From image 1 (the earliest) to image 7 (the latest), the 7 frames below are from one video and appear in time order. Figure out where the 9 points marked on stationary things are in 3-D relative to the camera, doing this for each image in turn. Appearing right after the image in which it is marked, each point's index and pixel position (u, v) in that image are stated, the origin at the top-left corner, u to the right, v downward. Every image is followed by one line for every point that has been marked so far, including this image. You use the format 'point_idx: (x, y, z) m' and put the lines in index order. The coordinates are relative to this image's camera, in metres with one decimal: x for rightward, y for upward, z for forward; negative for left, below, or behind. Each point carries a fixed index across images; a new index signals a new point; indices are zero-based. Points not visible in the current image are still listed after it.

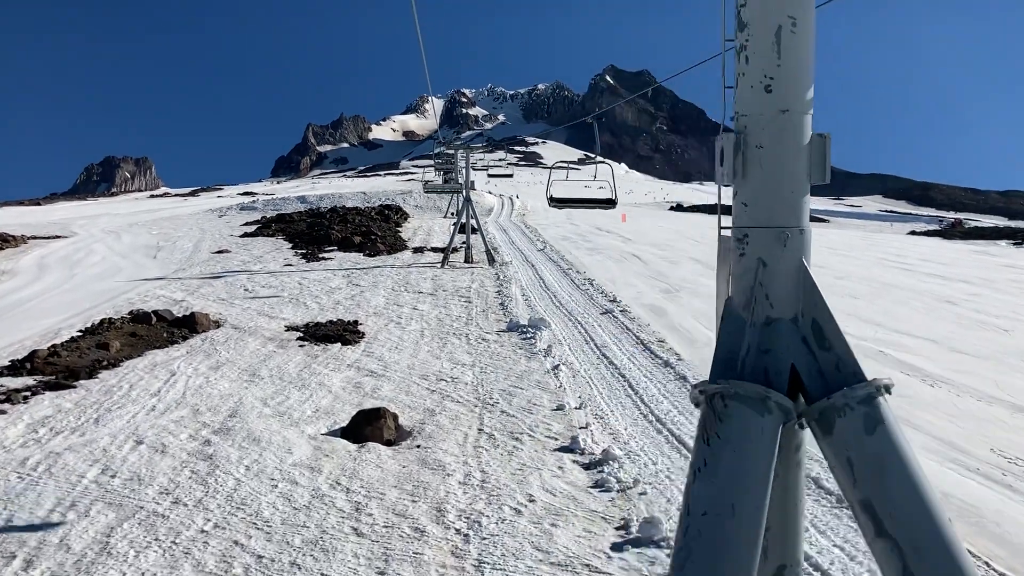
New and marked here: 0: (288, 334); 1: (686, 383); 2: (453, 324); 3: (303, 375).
0: (-3.4, -0.7, +11.9) m
1: (+2.0, -1.1, +9.2) m
2: (-1.0, -0.6, +12.7) m
3: (-2.5, -1.1, +9.4) m
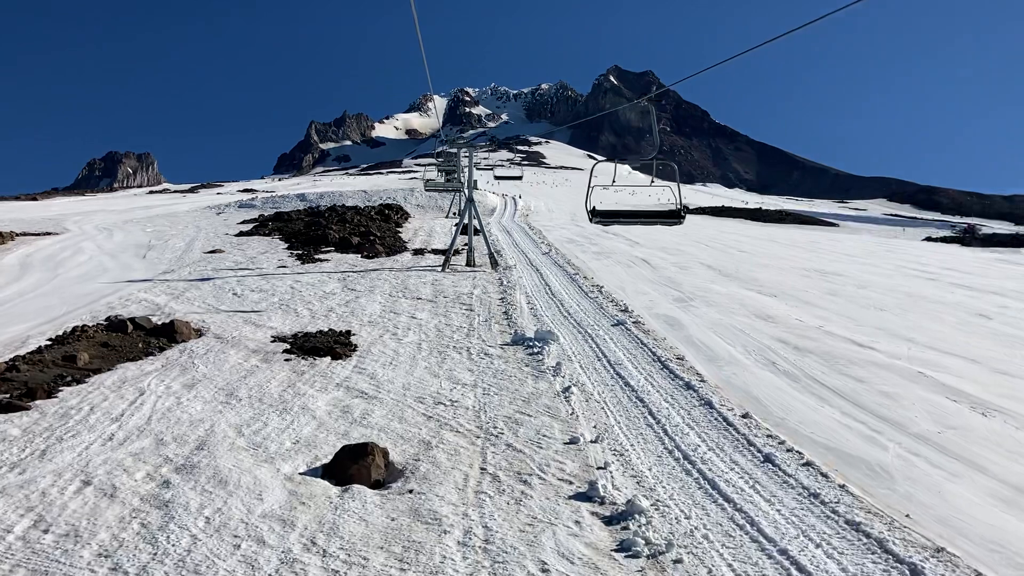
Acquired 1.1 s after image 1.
0: (-3.3, -0.8, +10.9) m
1: (+2.1, -1.3, +8.3) m
2: (-0.9, -0.7, +11.8) m
3: (-2.4, -1.2, +8.5) m
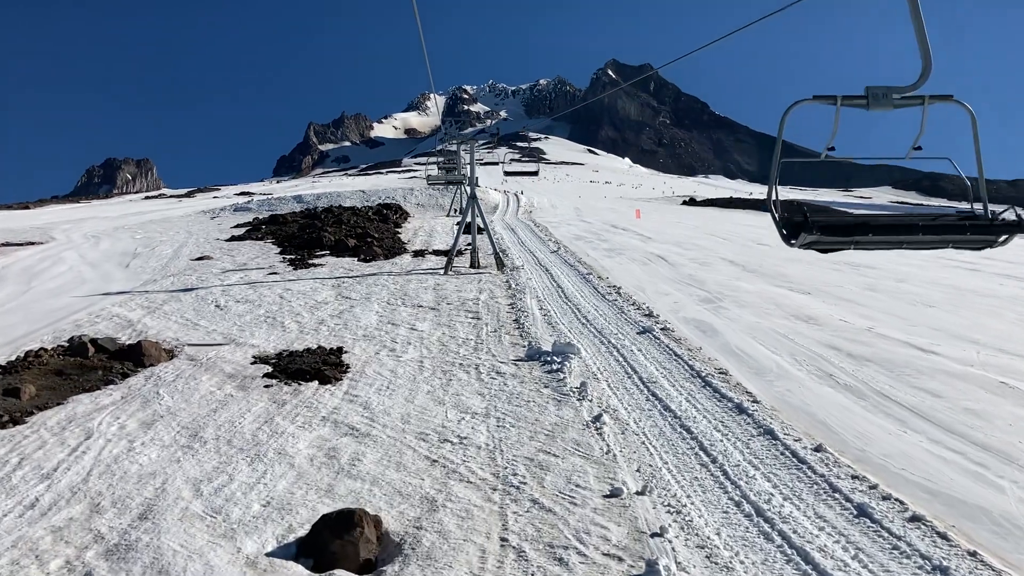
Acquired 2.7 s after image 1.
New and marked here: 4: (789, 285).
0: (-3.1, -1.0, +9.5) m
1: (+2.3, -1.3, +6.9) m
2: (-0.7, -0.8, +10.3) m
3: (-2.3, -1.3, +7.0) m
4: (+5.8, +0.1, +16.4) m
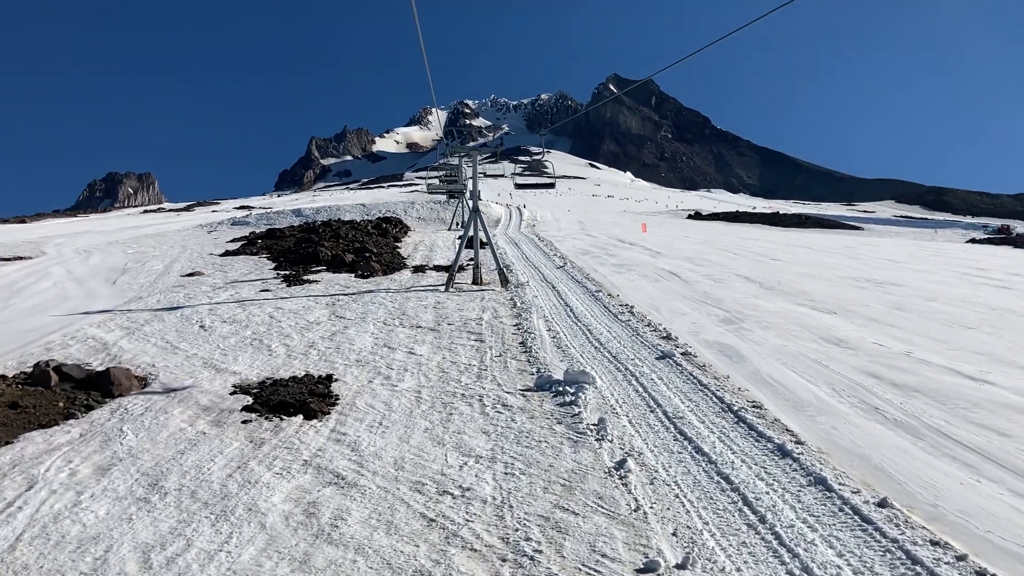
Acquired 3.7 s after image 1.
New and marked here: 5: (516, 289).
0: (-3.0, -1.2, +8.6) m
1: (+2.4, -1.5, +5.9) m
2: (-0.6, -1.1, +9.4) m
3: (-2.2, -1.5, +6.1) m
4: (+5.9, -0.3, +15.4) m
5: (+0.1, 0.0, +17.4) m
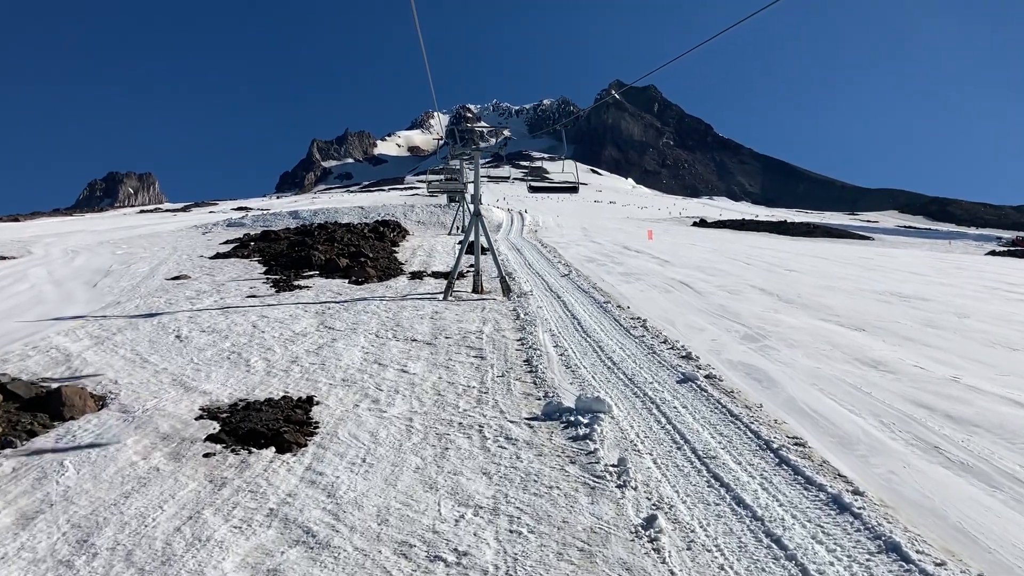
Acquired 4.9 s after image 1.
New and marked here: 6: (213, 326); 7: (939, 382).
0: (-3.0, -1.3, +7.5) m
1: (+2.4, -1.7, +4.8) m
2: (-0.6, -1.2, +8.3) m
3: (-2.1, -1.6, +5.0) m
4: (+5.9, -0.6, +14.4) m
5: (+0.1, -0.2, +16.3) m
6: (-5.0, -0.6, +13.2) m
7: (+5.3, -1.2, +9.6) m
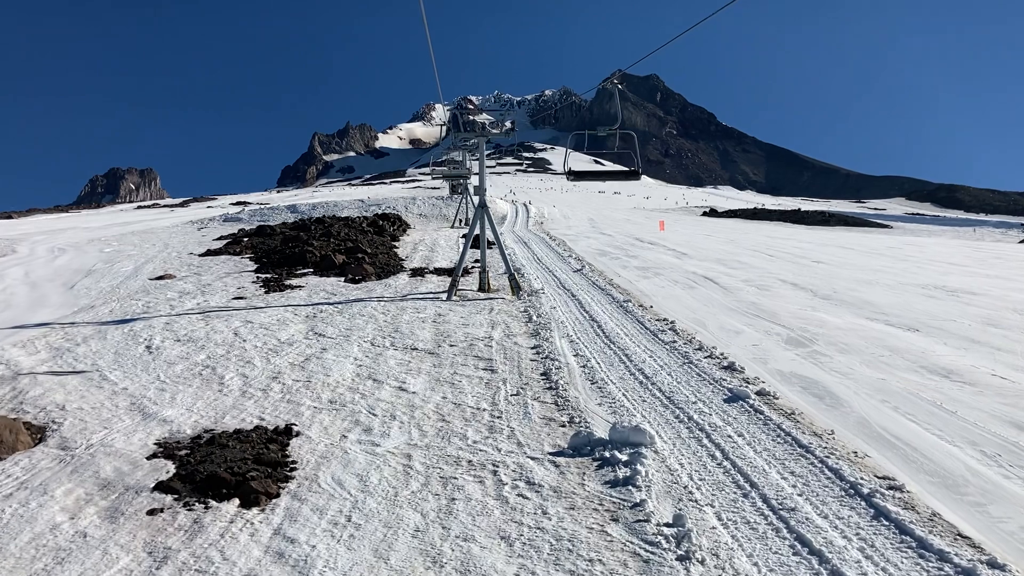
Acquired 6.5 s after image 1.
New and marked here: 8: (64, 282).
0: (-2.8, -1.4, +6.1) m
1: (+2.6, -1.8, +3.4) m
2: (-0.4, -1.3, +6.9) m
3: (-2.0, -1.7, +3.6) m
4: (+6.1, -0.5, +12.9) m
5: (+0.3, -0.2, +14.9) m
6: (-4.9, -0.7, +11.8) m
7: (+5.4, -1.1, +8.2) m
8: (-11.0, +0.1, +19.2) m
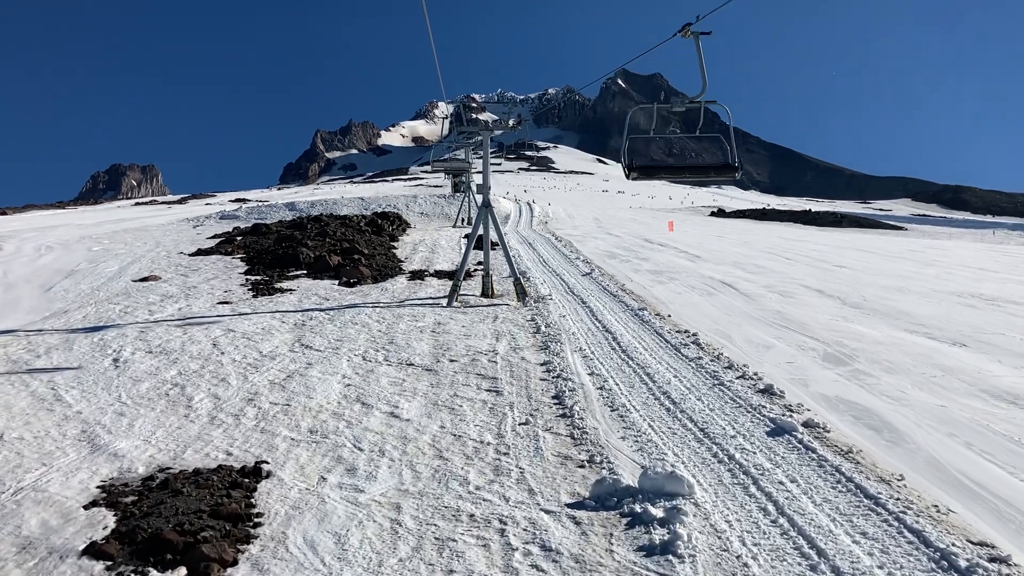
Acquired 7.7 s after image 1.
0: (-2.8, -1.5, +5.0) m
1: (+2.6, -1.9, +2.3) m
2: (-0.3, -1.4, +5.8) m
3: (-1.9, -1.8, +2.5) m
4: (+6.2, -0.6, +11.8) m
5: (+0.4, -0.3, +13.8) m
6: (-4.8, -0.8, +10.7) m
7: (+5.5, -1.3, +7.1) m
8: (-10.9, +0.1, +18.2) m
